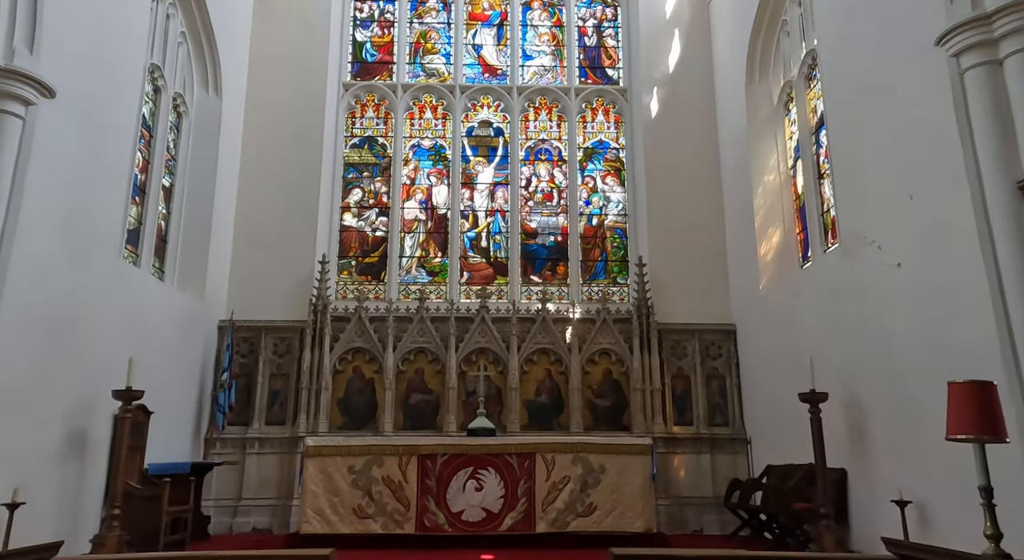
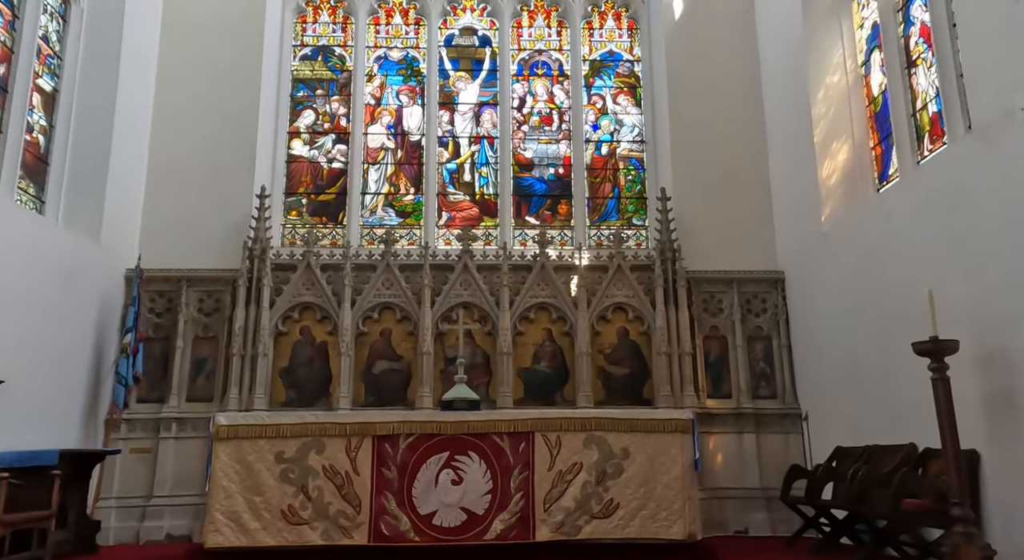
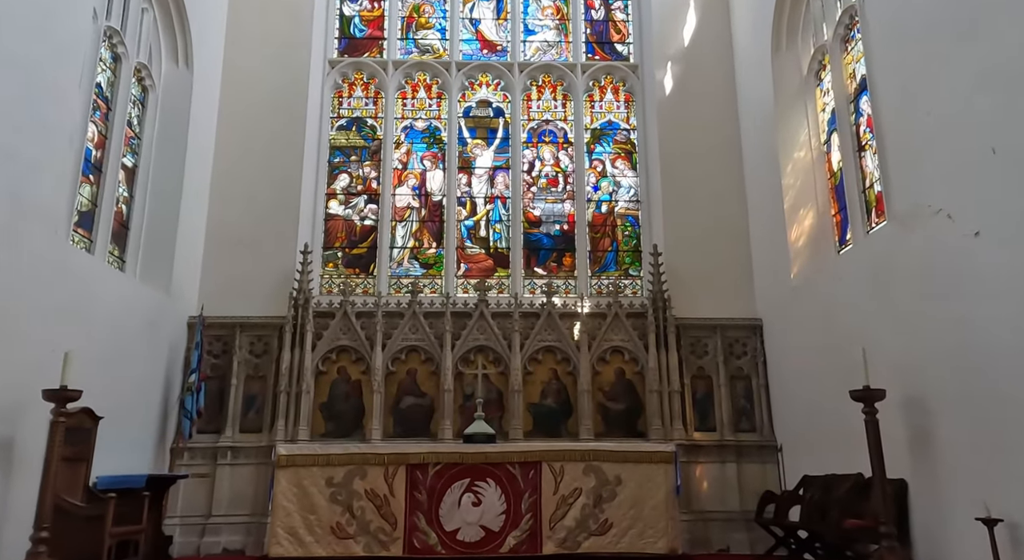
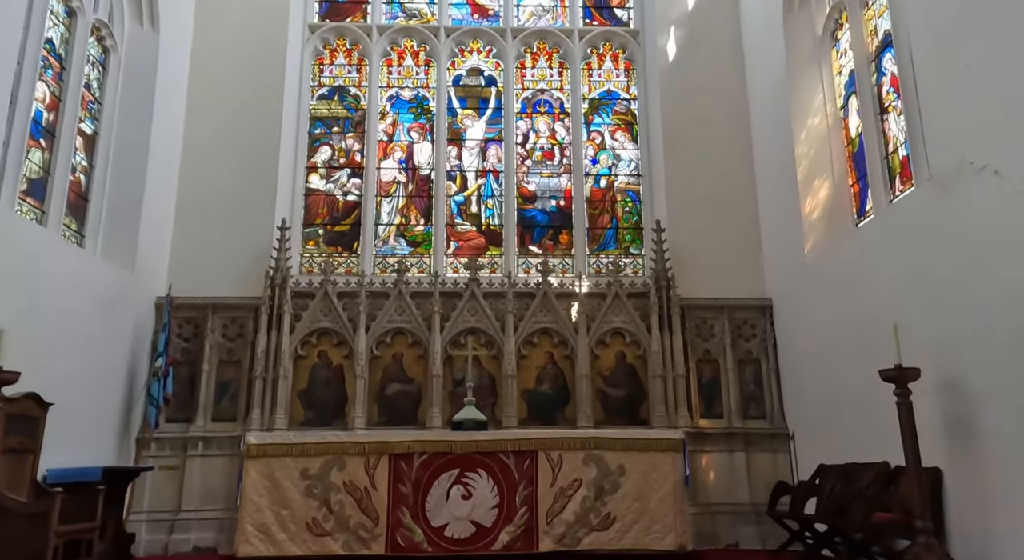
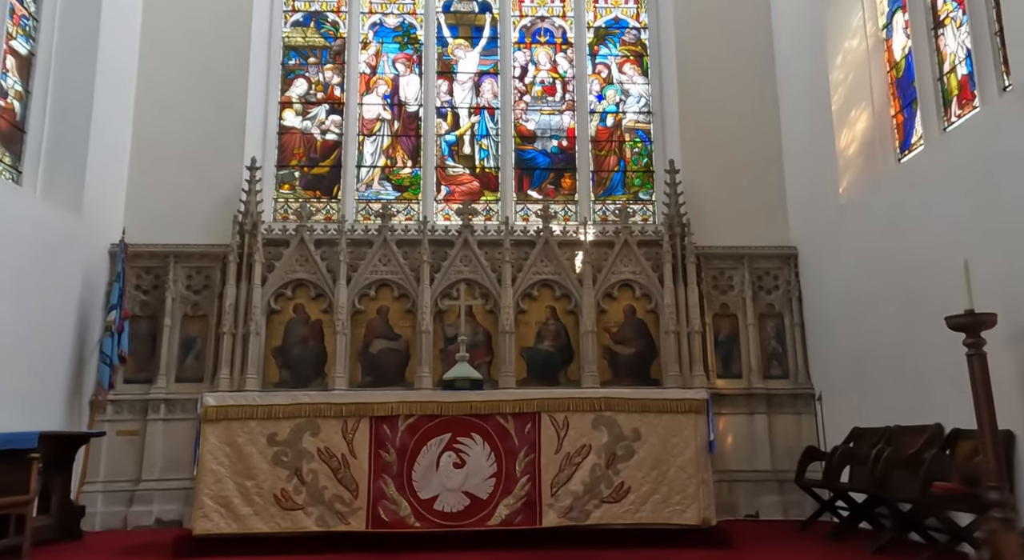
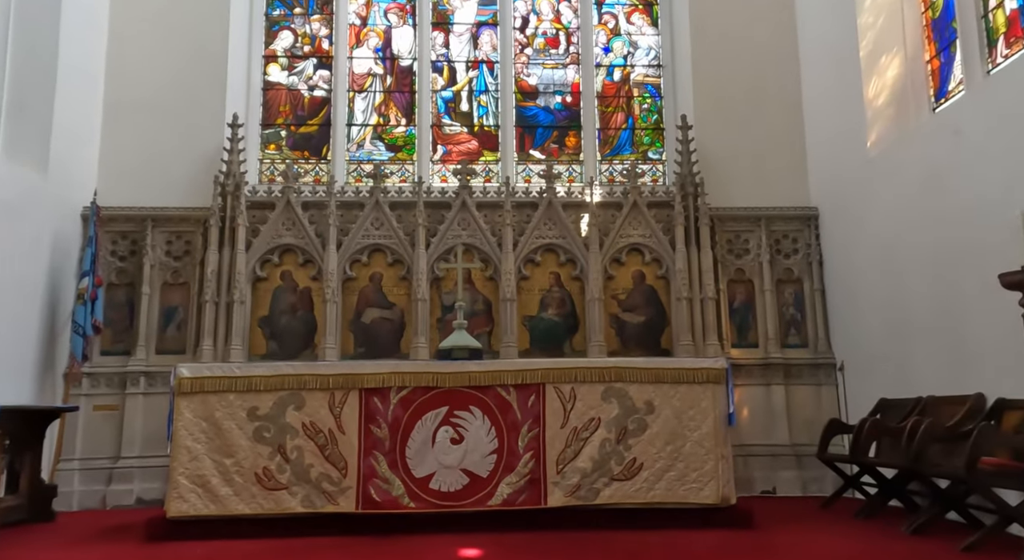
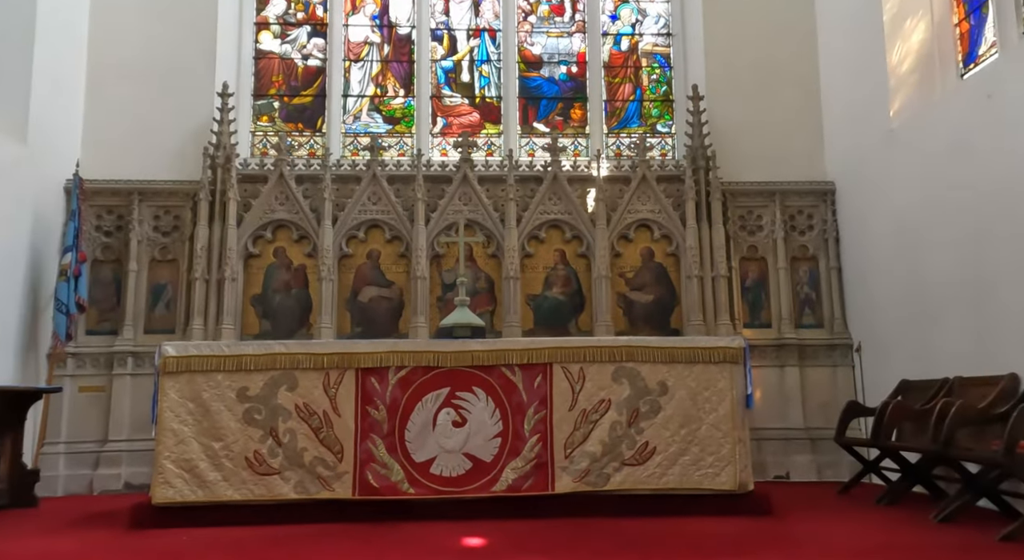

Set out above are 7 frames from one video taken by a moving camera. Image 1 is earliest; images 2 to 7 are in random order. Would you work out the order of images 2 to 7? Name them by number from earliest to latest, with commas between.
3, 4, 2, 5, 6, 7
